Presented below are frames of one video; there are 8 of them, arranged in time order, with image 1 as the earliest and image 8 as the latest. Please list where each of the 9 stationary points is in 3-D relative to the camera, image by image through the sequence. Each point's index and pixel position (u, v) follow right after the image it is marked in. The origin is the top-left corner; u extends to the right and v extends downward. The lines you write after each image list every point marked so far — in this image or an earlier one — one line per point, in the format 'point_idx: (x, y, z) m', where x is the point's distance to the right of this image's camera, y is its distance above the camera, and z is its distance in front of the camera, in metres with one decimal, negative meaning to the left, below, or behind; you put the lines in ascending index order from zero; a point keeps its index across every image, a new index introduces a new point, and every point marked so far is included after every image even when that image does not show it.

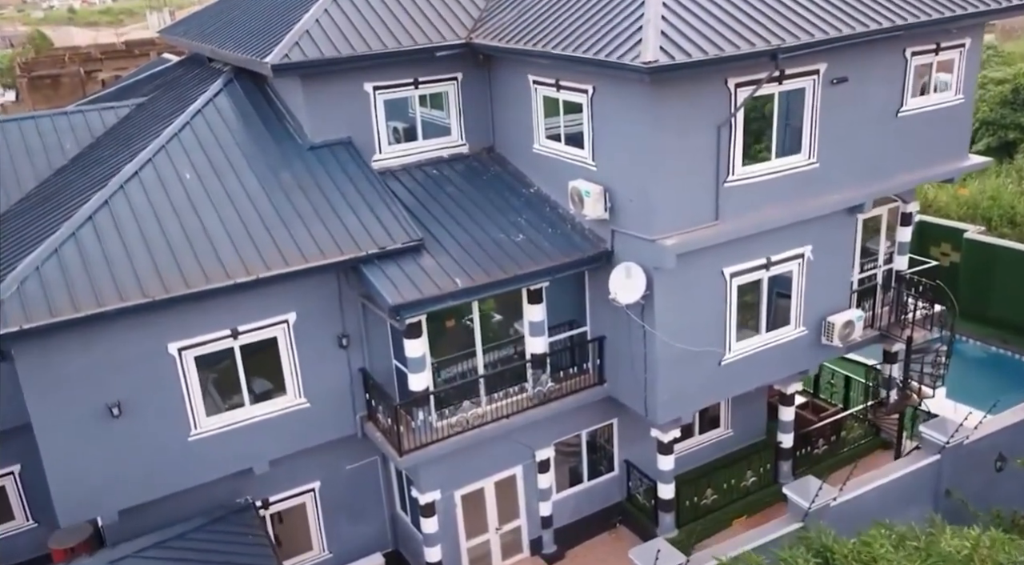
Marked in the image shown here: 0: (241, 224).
0: (-3.6, +0.8, +12.3) m
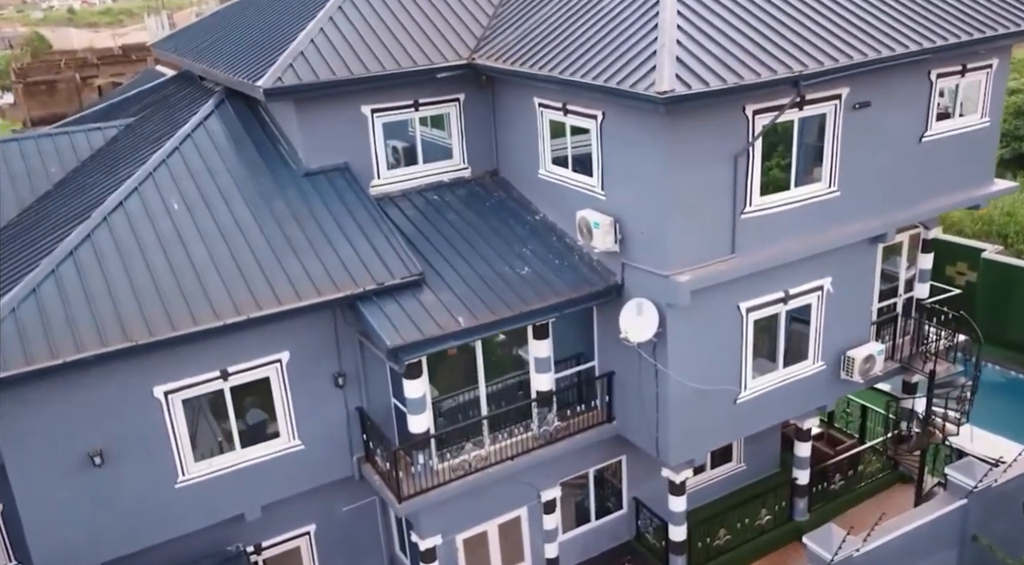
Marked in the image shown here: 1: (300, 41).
0: (-3.5, +0.3, +11.6) m
1: (-3.0, +3.4, +13.1) m
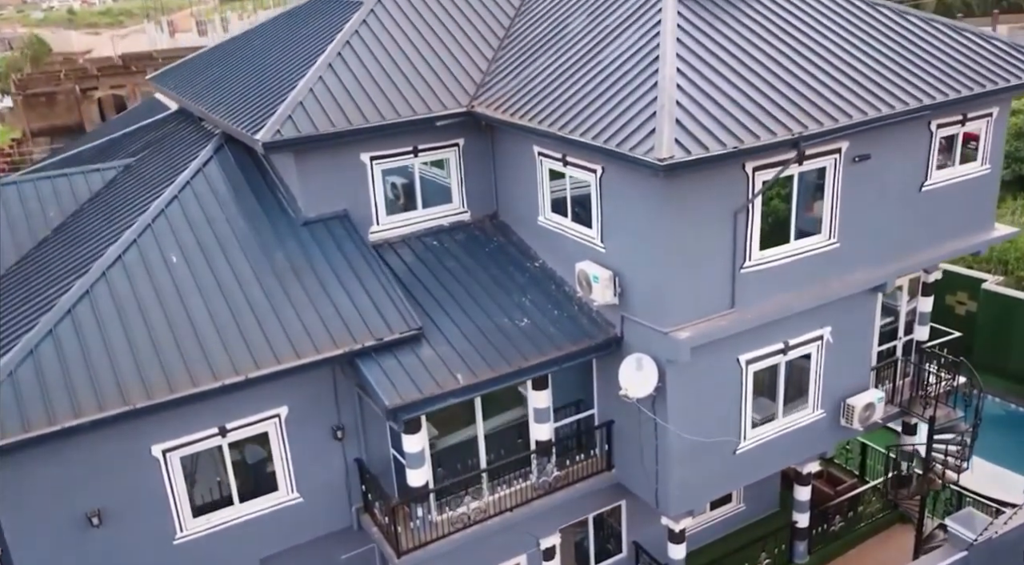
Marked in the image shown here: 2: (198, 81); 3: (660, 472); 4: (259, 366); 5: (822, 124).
0: (-3.6, -0.4, +11.6) m
1: (-3.0, +2.7, +13.0) m
2: (-5.7, +3.7, +16.8) m
3: (+2.0, -2.5, +12.4) m
4: (-3.0, -1.0, +11.1) m
5: (+3.7, +1.8, +10.9) m
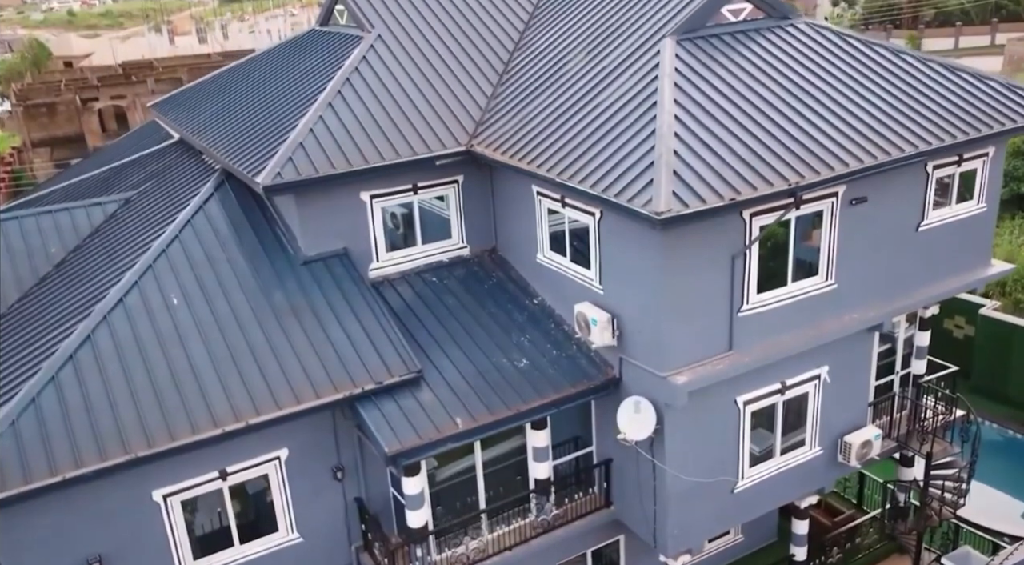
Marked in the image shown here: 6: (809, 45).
0: (-3.6, -1.0, +11.7) m
1: (-3.0, +2.1, +13.1) m
2: (-5.7, +3.1, +16.9) m
3: (+2.0, -3.1, +12.5) m
4: (-3.1, -1.6, +11.2) m
5: (+3.6, +1.3, +11.0) m
6: (+4.3, +3.5, +13.4) m
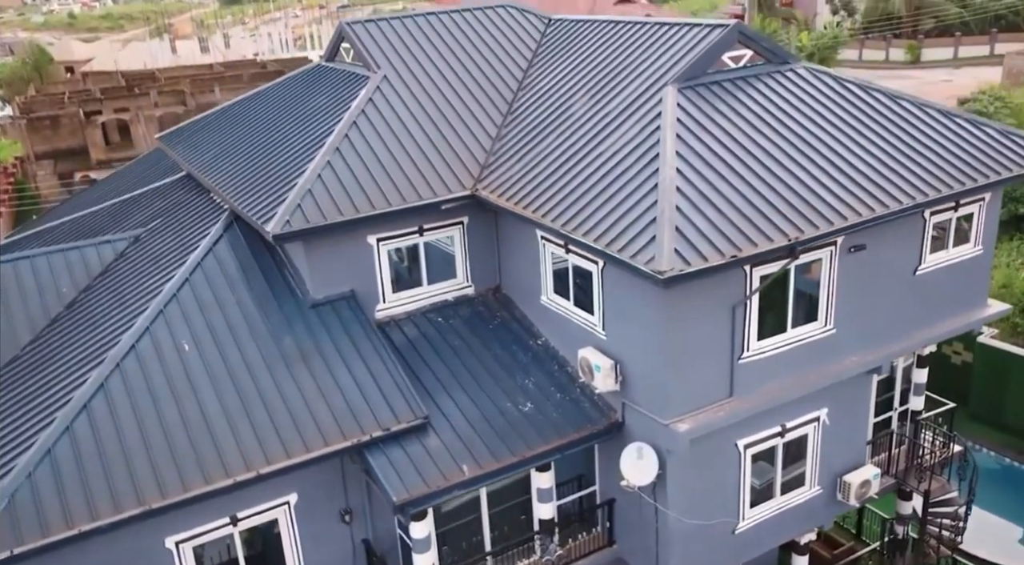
0: (-3.5, -1.6, +11.9) m
1: (-2.9, +1.5, +13.3) m
2: (-5.7, +2.5, +17.1) m
3: (+2.0, -3.7, +12.7) m
4: (-3.0, -2.2, +11.4) m
5: (+3.7, +0.7, +11.2) m
6: (+4.4, +2.8, +13.6) m
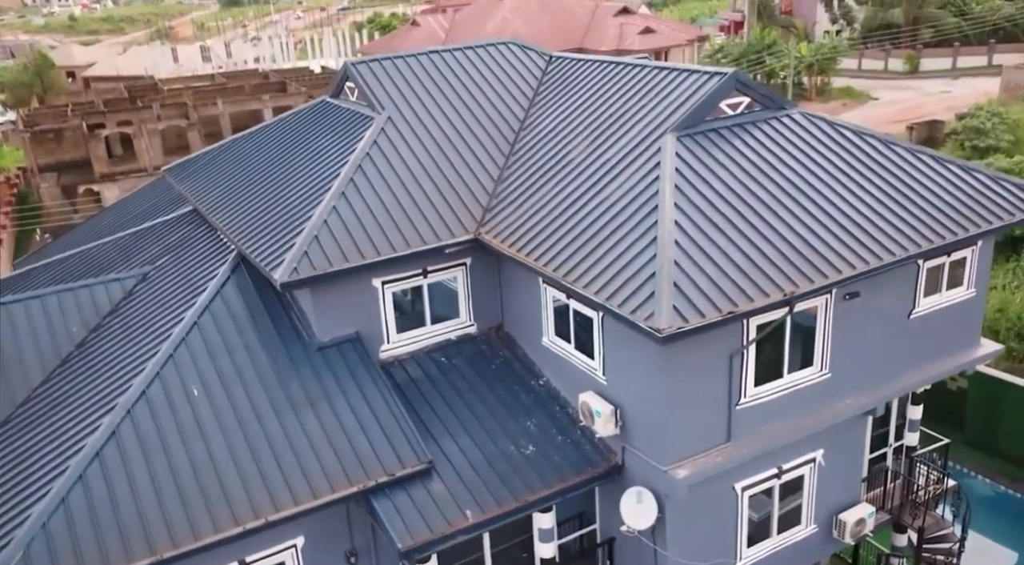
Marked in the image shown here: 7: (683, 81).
0: (-3.5, -2.3, +12.2) m
1: (-2.9, +0.8, +13.6) m
2: (-5.6, +1.8, +17.4) m
3: (+2.1, -4.4, +13.0) m
4: (-3.0, -2.8, +11.7) m
5: (+3.7, 0.0, +11.5) m
6: (+4.4, +2.2, +13.9) m
7: (+2.7, +3.1, +14.3) m
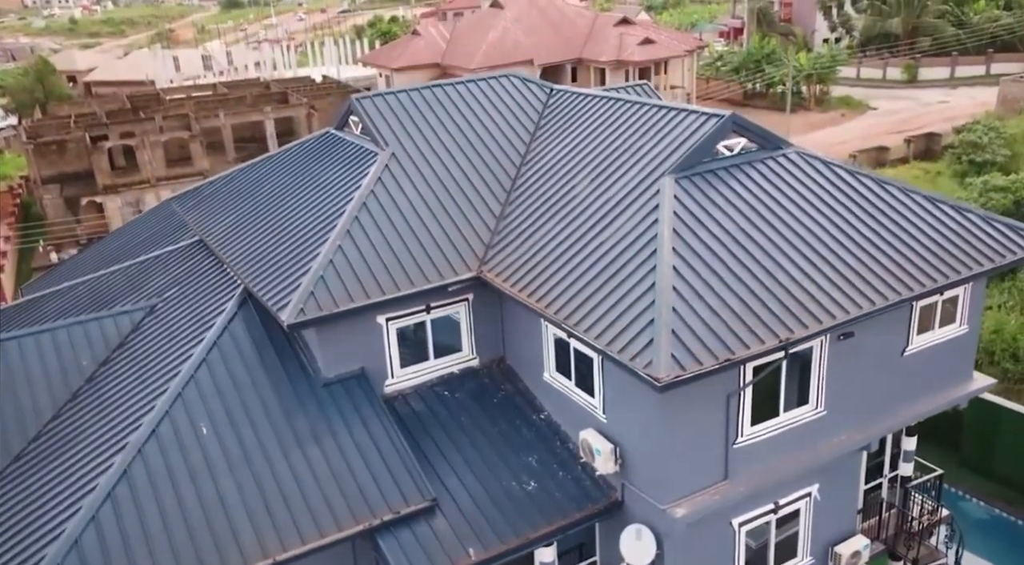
0: (-3.4, -2.8, +12.5) m
1: (-2.9, +0.3, +13.9) m
2: (-5.6, +1.3, +17.7) m
3: (+2.1, -4.9, +13.3) m
4: (-2.9, -3.4, +12.0) m
5: (+3.8, -0.6, +11.8) m
6: (+4.4, +1.6, +14.2) m
7: (+2.7, +2.5, +14.6) m
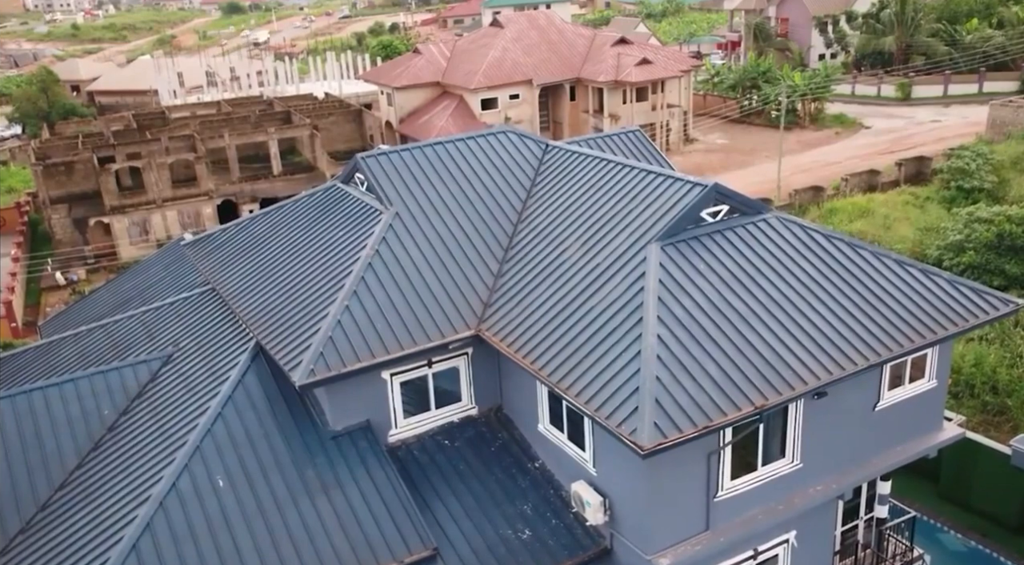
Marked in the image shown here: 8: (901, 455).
0: (-3.5, -3.8, +13.4) m
1: (-2.9, -0.7, +14.8) m
2: (-5.6, +0.3, +18.6) m
3: (+2.0, -5.9, +14.2) m
4: (-3.0, -4.4, +12.9) m
5: (+3.7, -1.5, +12.7) m
6: (+4.4, +0.7, +15.1) m
7: (+2.6, +1.6, +15.5) m
8: (+6.5, -2.9, +15.4) m
